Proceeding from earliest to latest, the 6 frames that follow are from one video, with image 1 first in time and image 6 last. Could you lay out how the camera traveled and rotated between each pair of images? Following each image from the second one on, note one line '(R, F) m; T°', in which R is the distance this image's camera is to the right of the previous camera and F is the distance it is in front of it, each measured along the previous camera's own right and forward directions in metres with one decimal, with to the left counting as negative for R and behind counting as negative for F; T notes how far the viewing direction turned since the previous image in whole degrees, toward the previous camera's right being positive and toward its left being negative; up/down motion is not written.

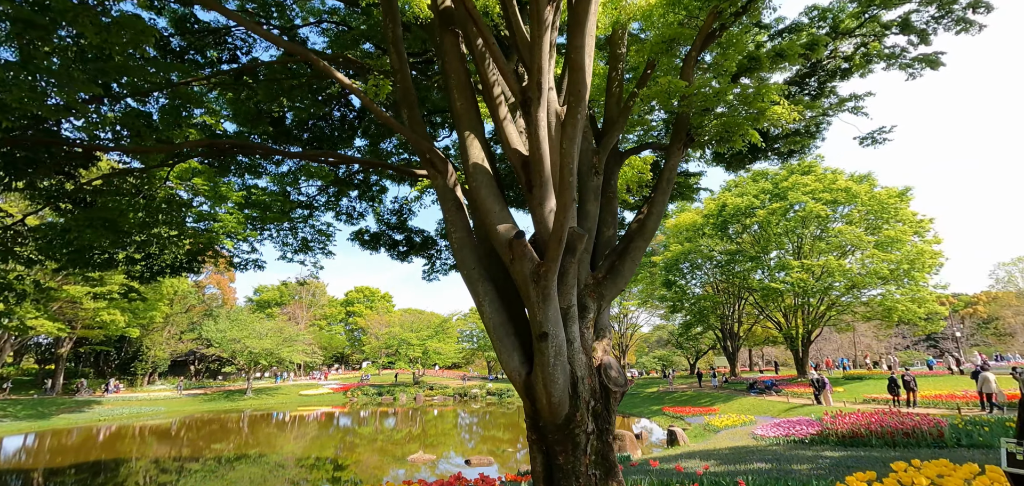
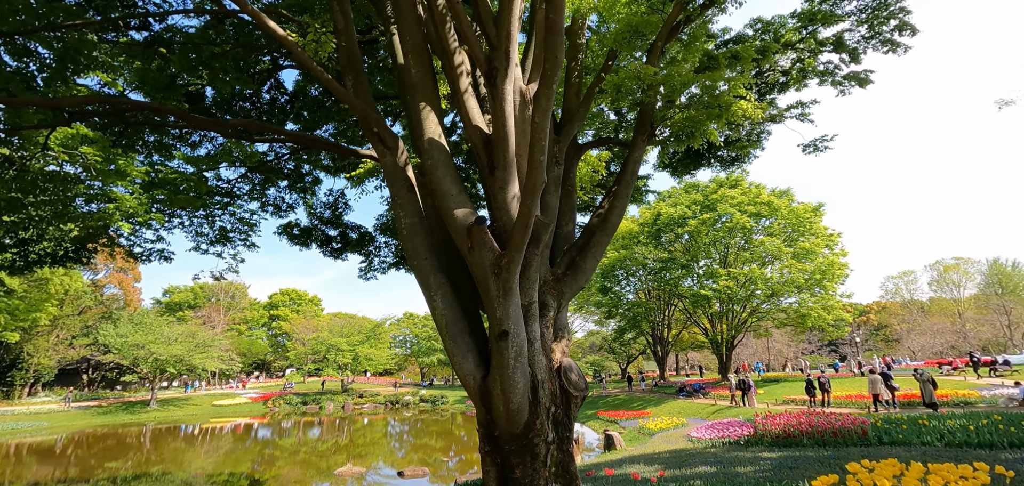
(-0.2, +0.4) m; +8°
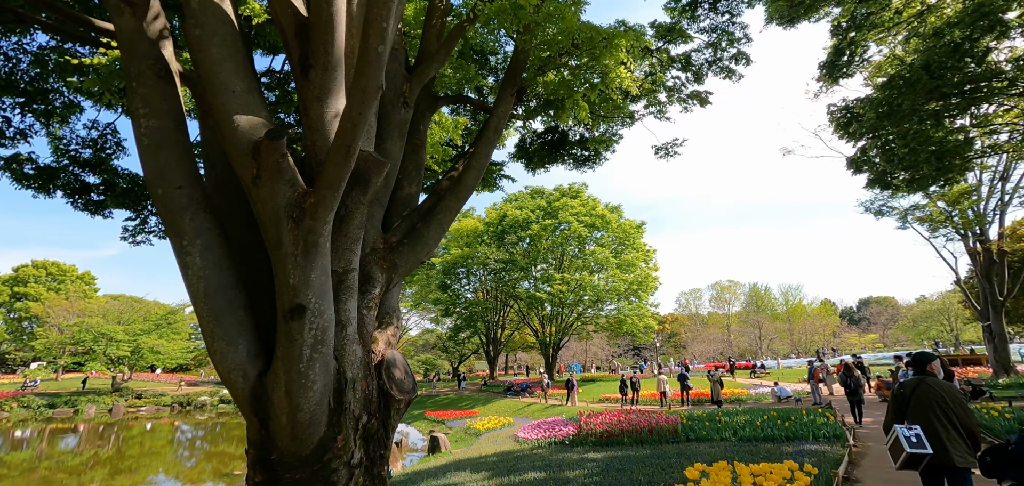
(+0.2, +0.9) m; +19°
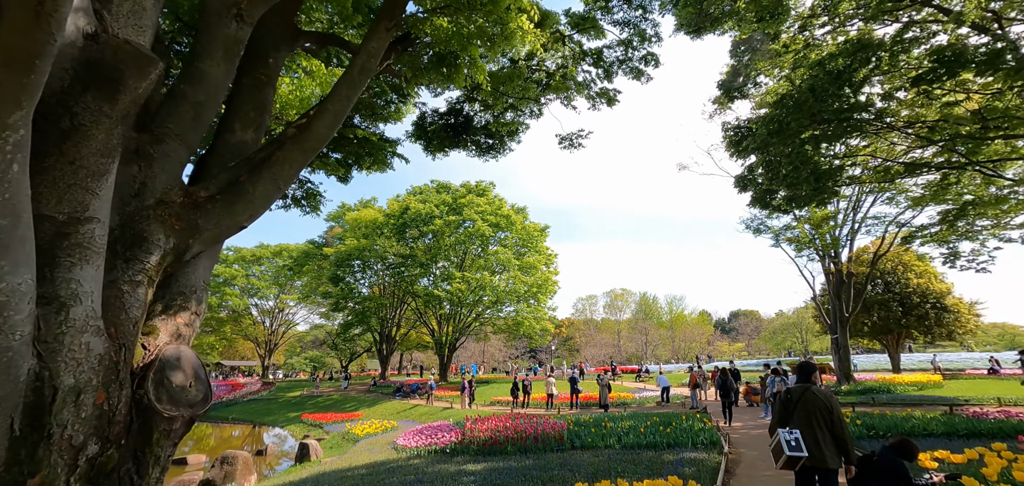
(+0.3, +0.7) m; +11°
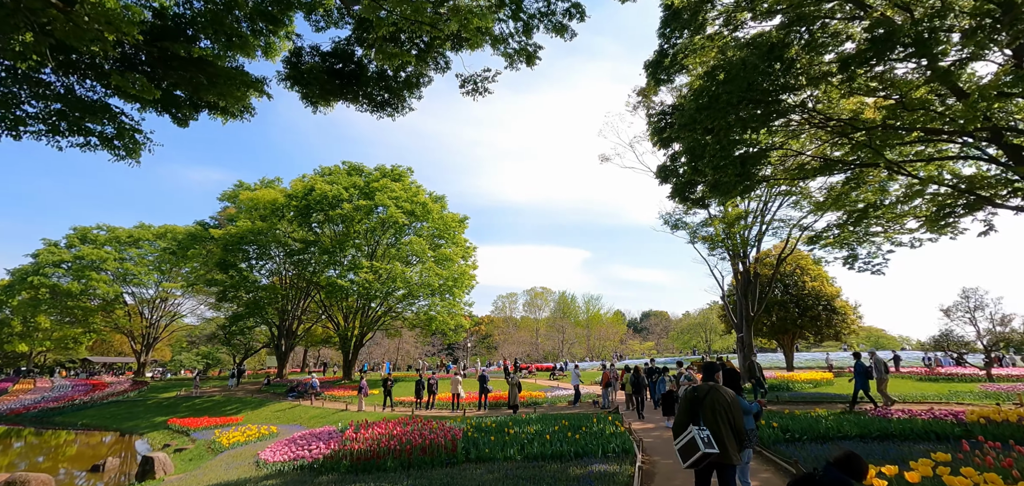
(+0.4, +1.2) m; +9°
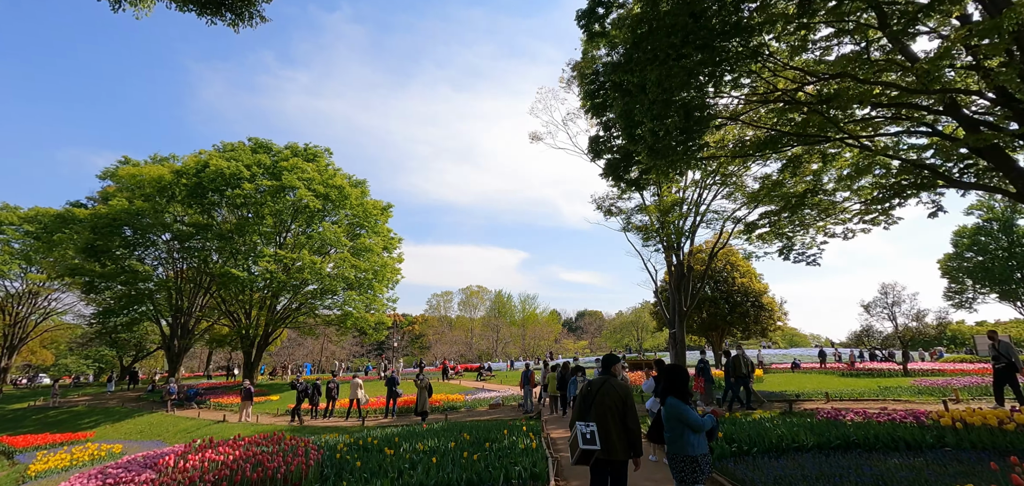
(+0.6, +1.6) m; +7°
